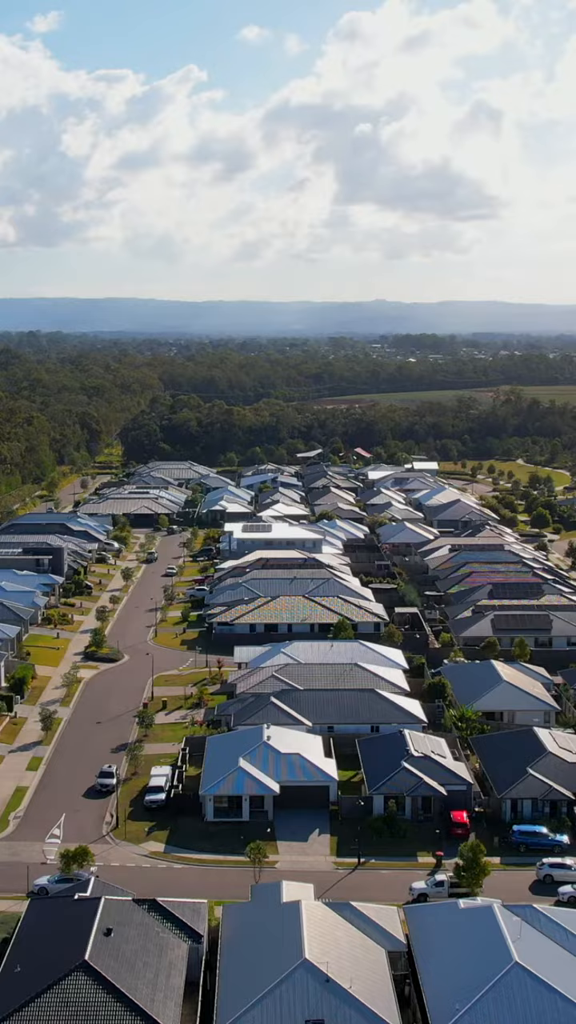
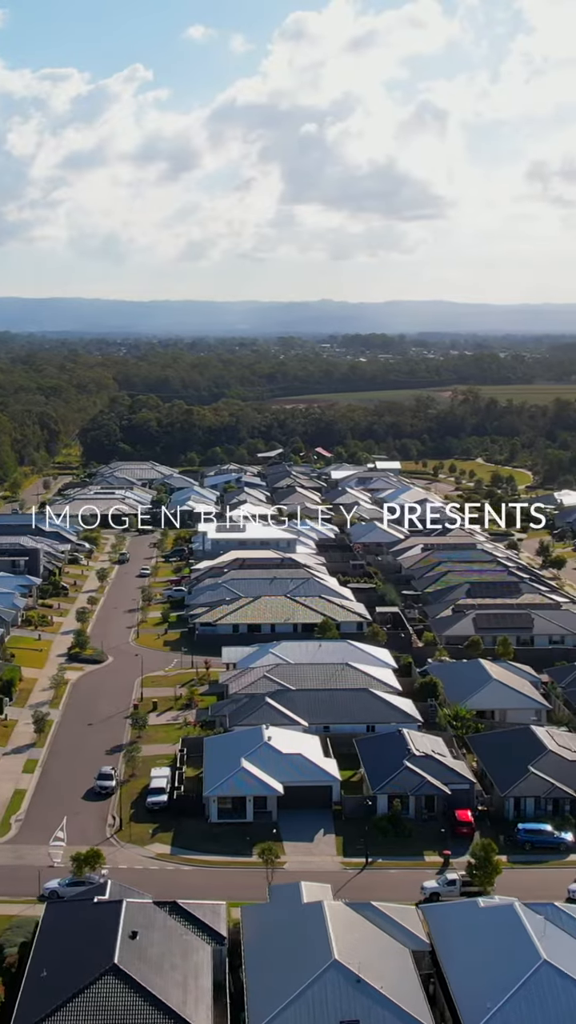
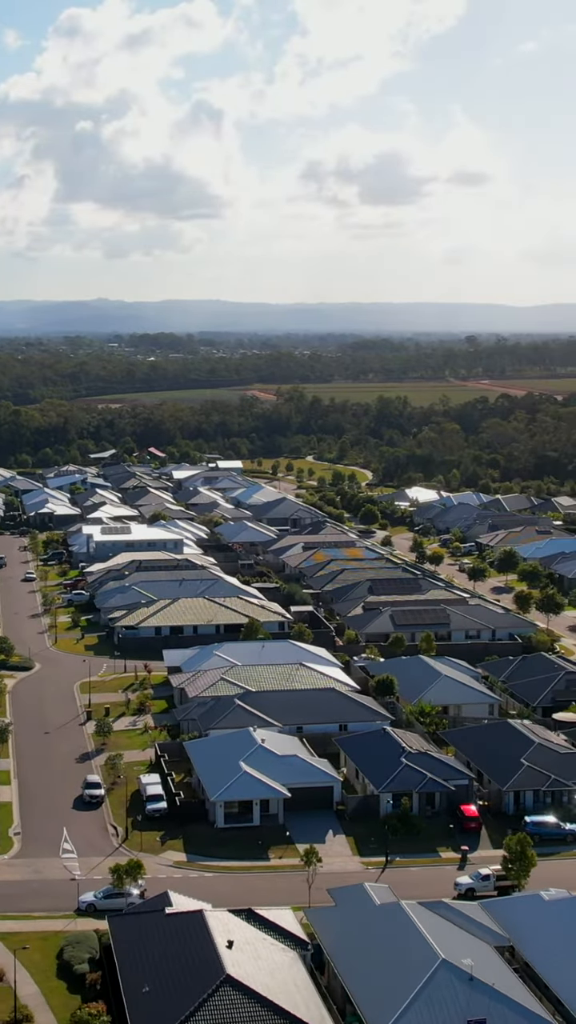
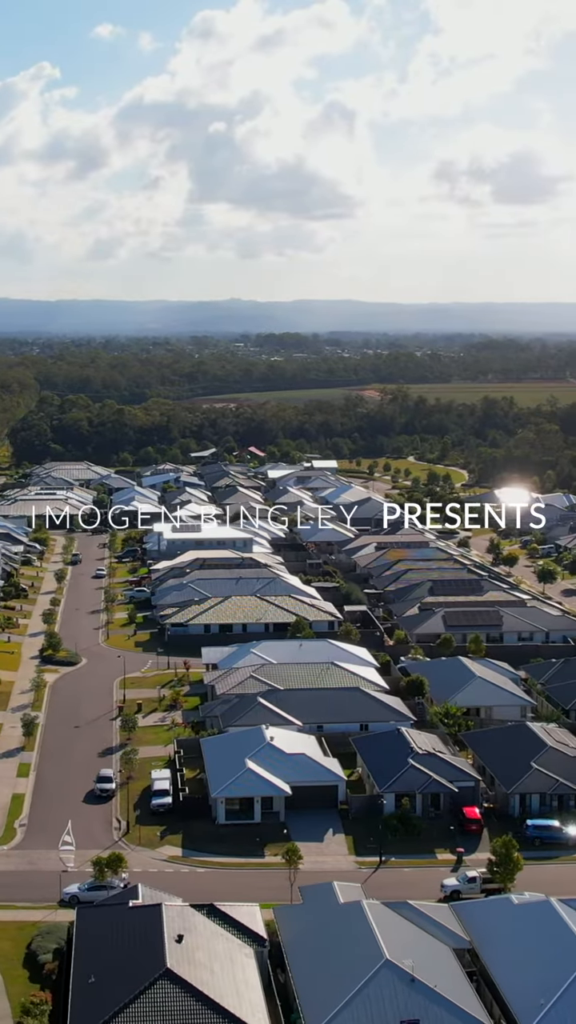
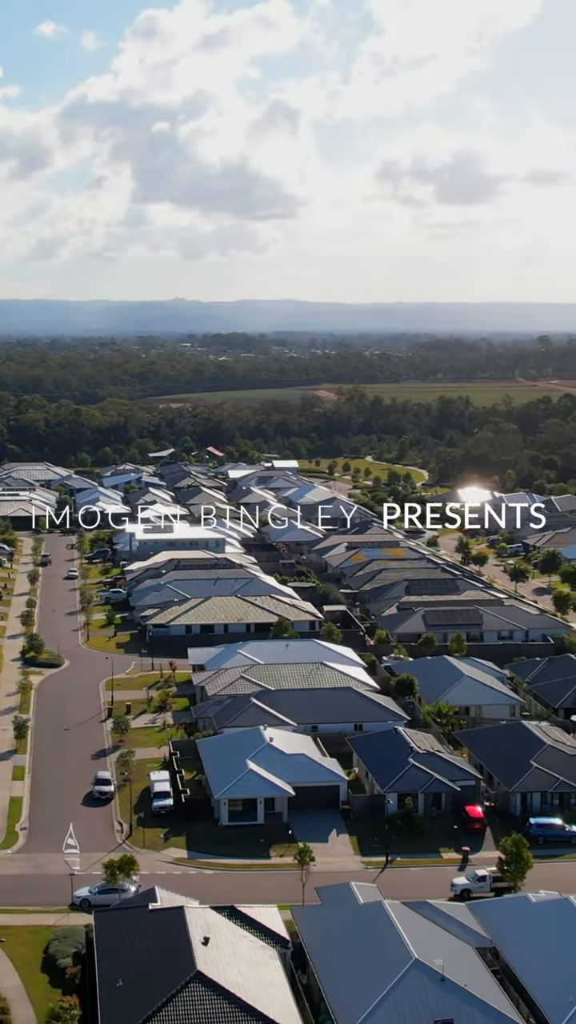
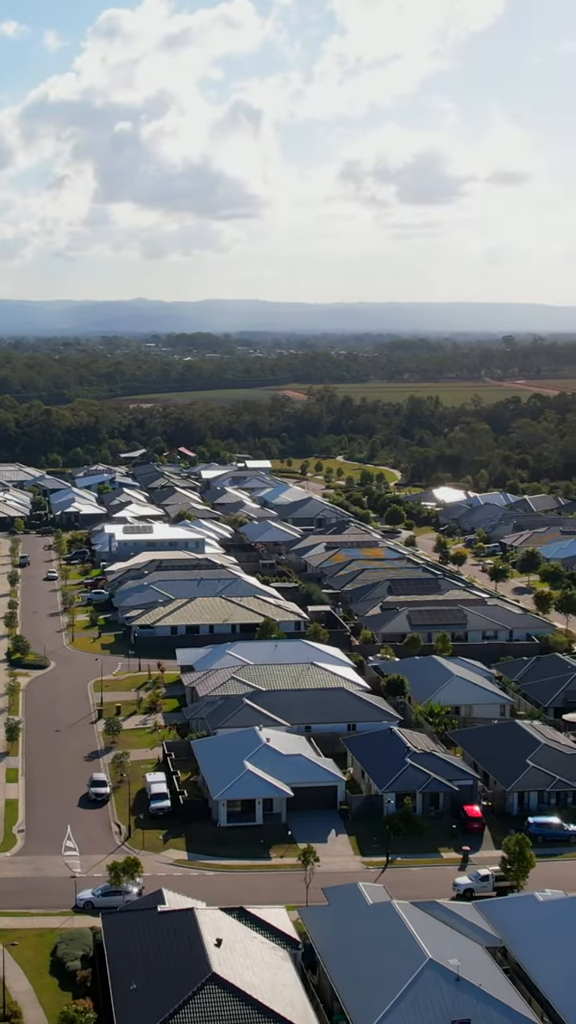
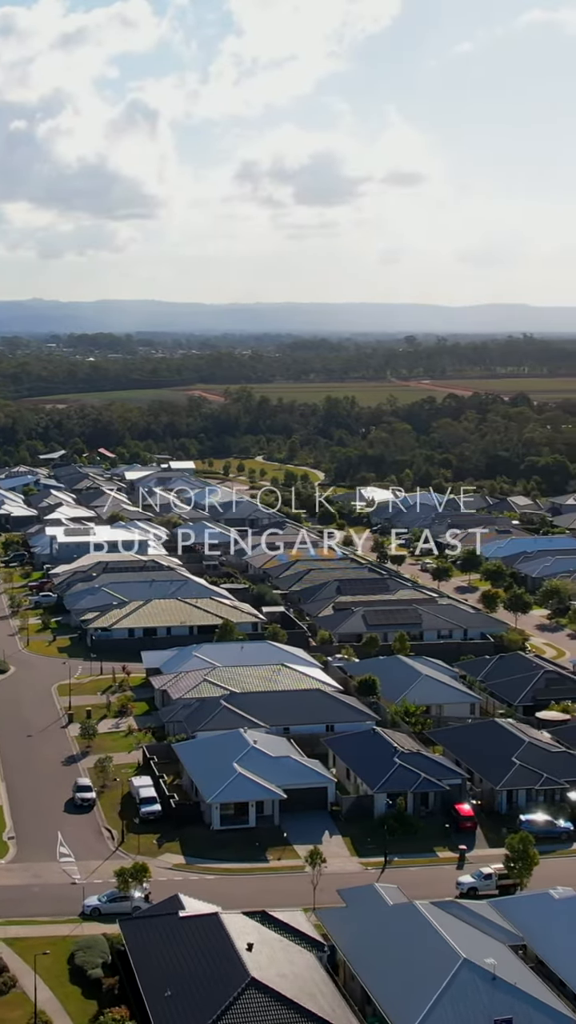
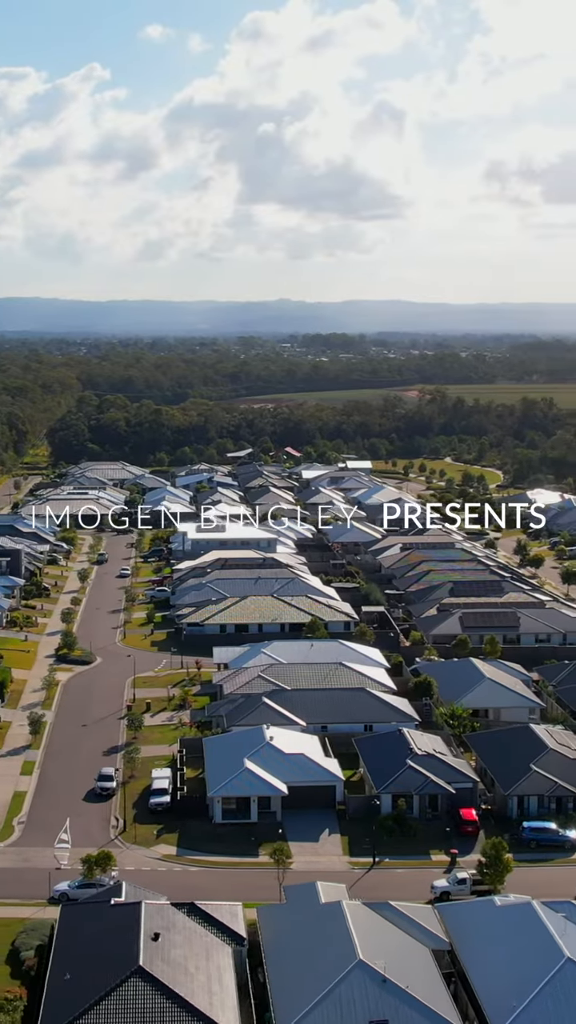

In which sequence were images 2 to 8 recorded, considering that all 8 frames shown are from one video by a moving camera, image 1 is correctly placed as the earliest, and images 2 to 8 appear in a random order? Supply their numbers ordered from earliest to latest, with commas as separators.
2, 8, 4, 5, 6, 3, 7
